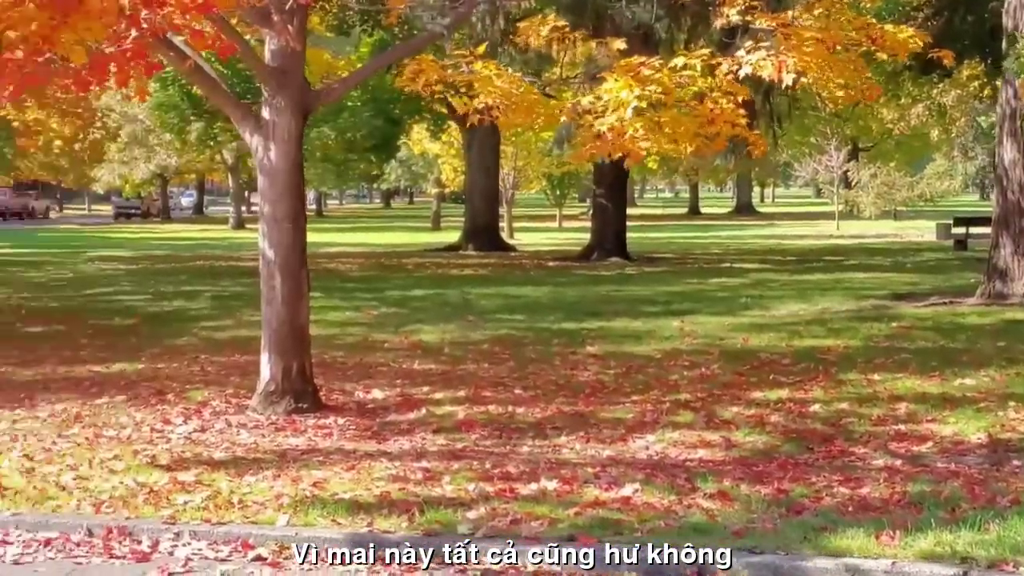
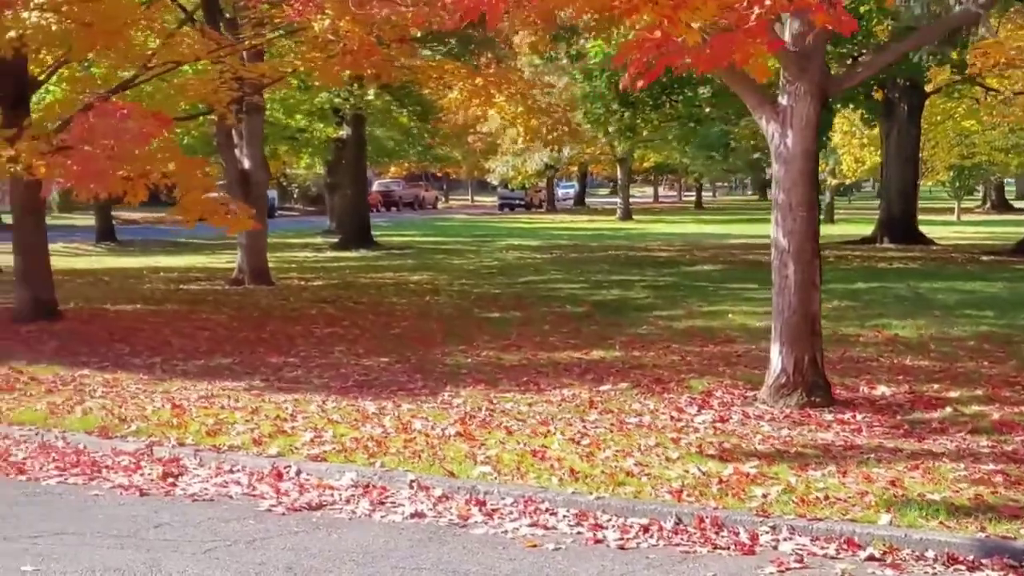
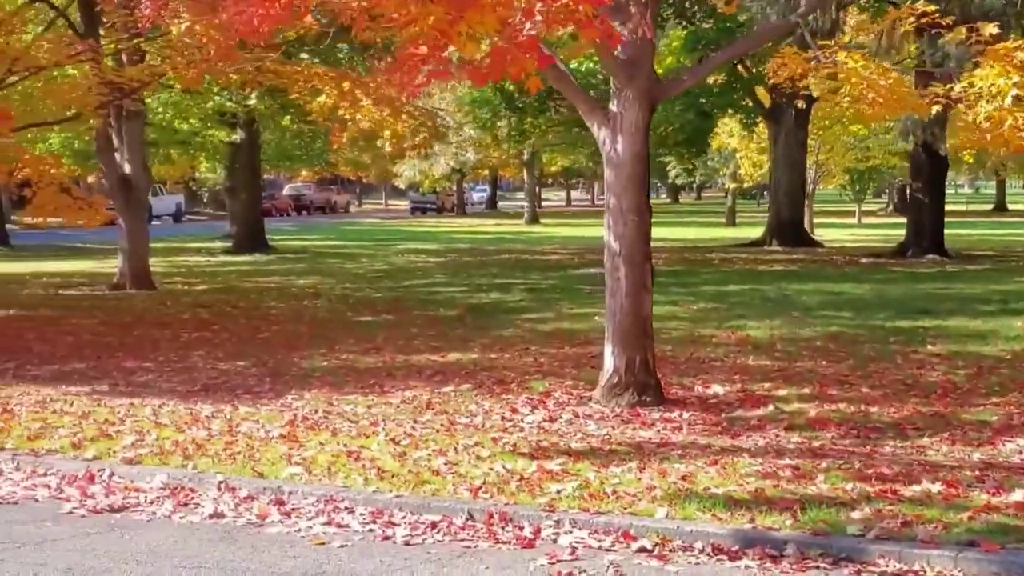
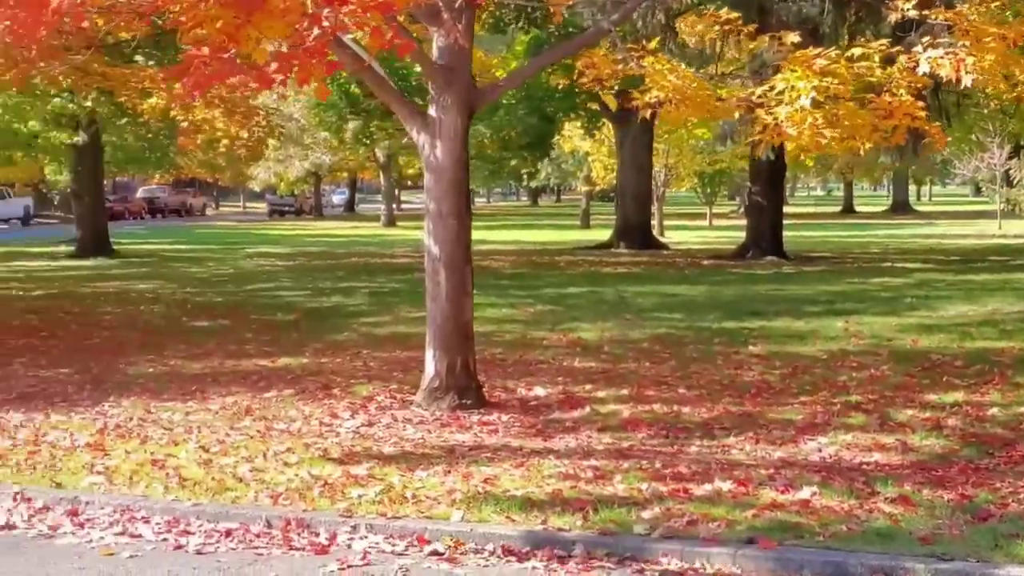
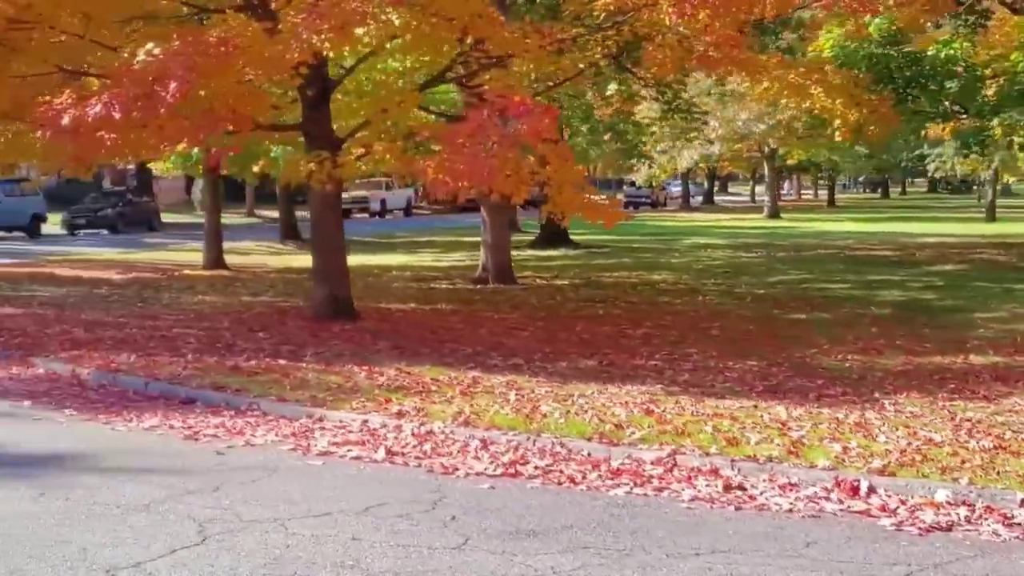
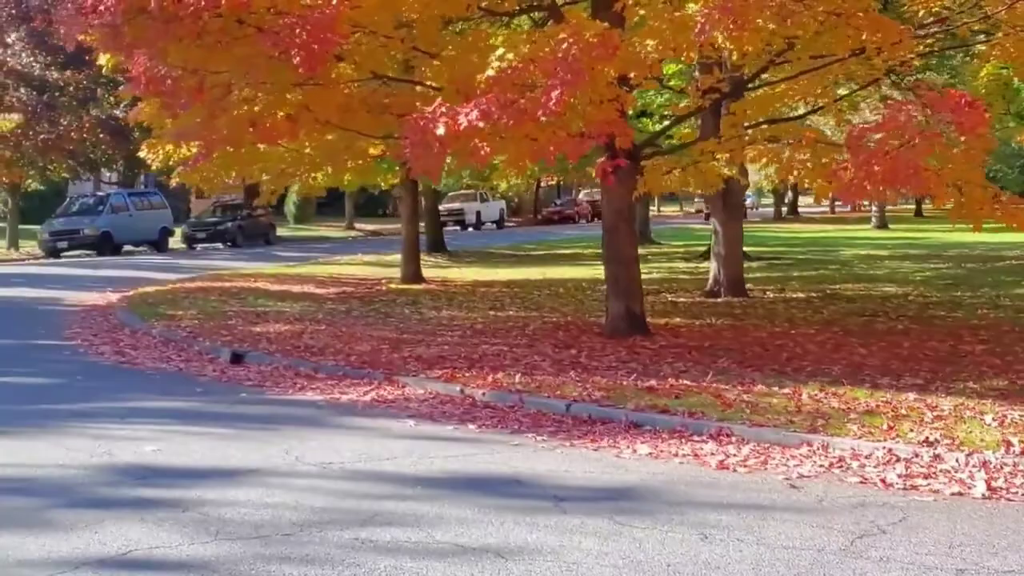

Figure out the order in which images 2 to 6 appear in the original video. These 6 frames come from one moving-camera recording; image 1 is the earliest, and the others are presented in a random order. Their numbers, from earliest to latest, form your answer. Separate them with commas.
4, 3, 2, 5, 6
